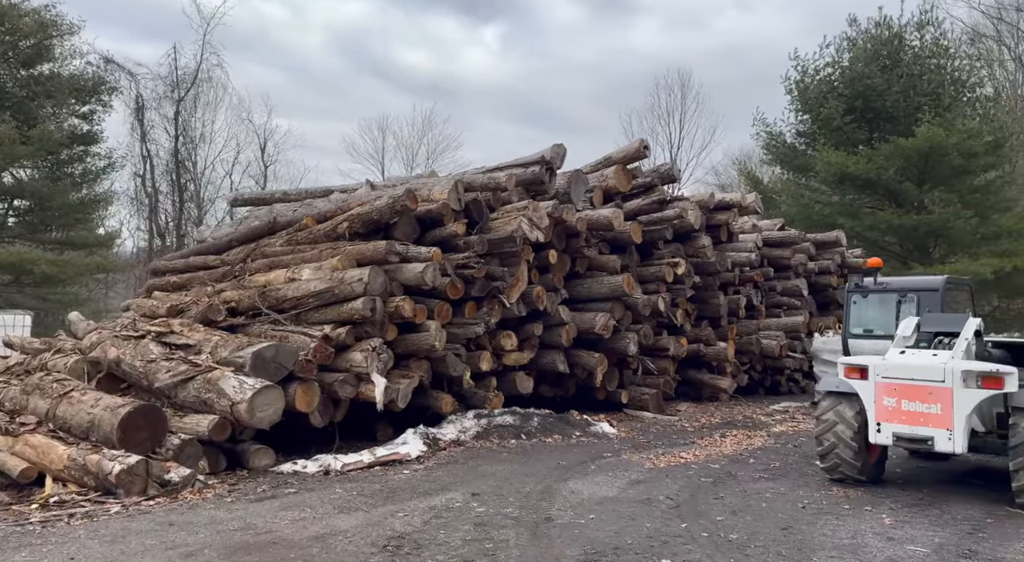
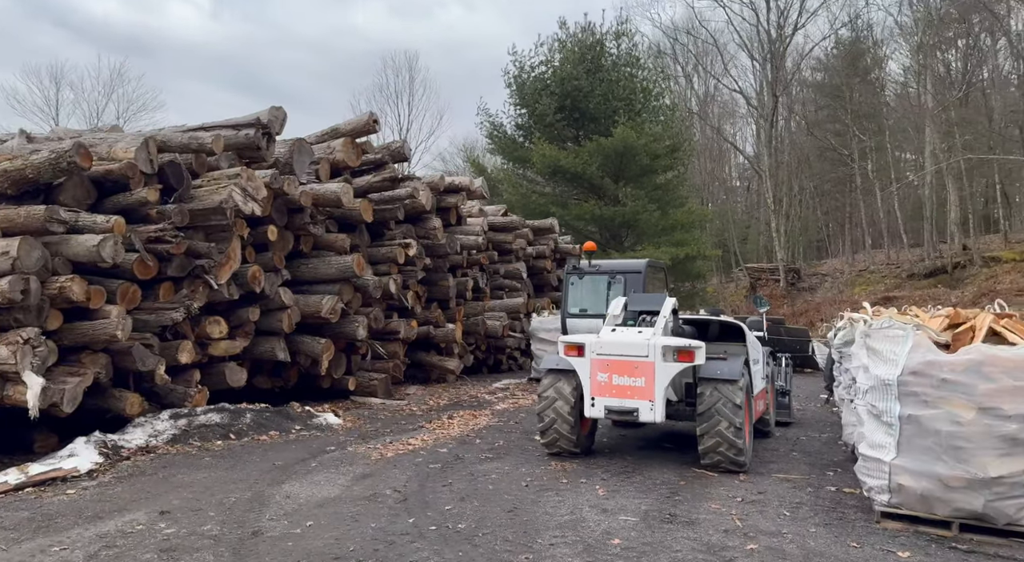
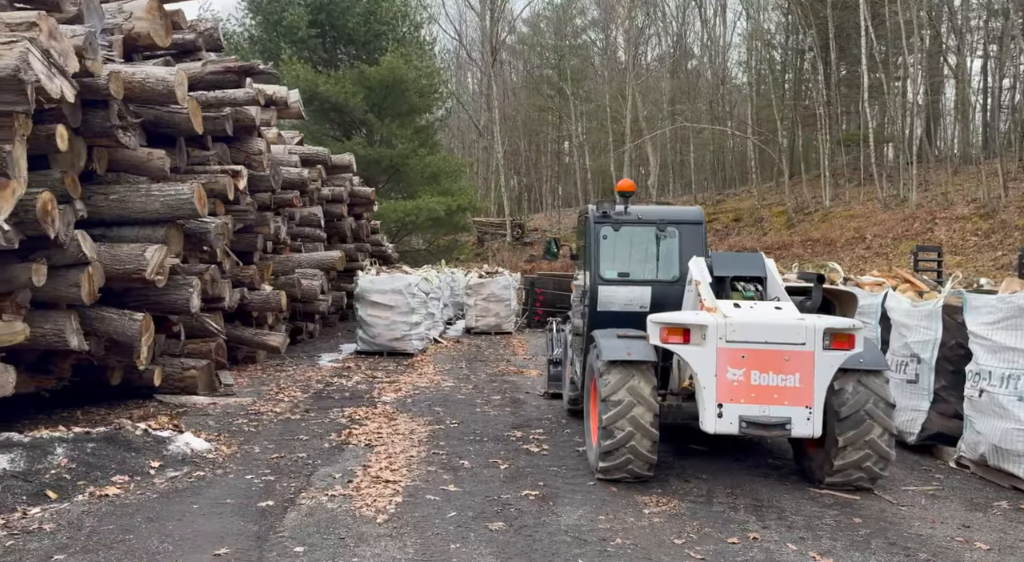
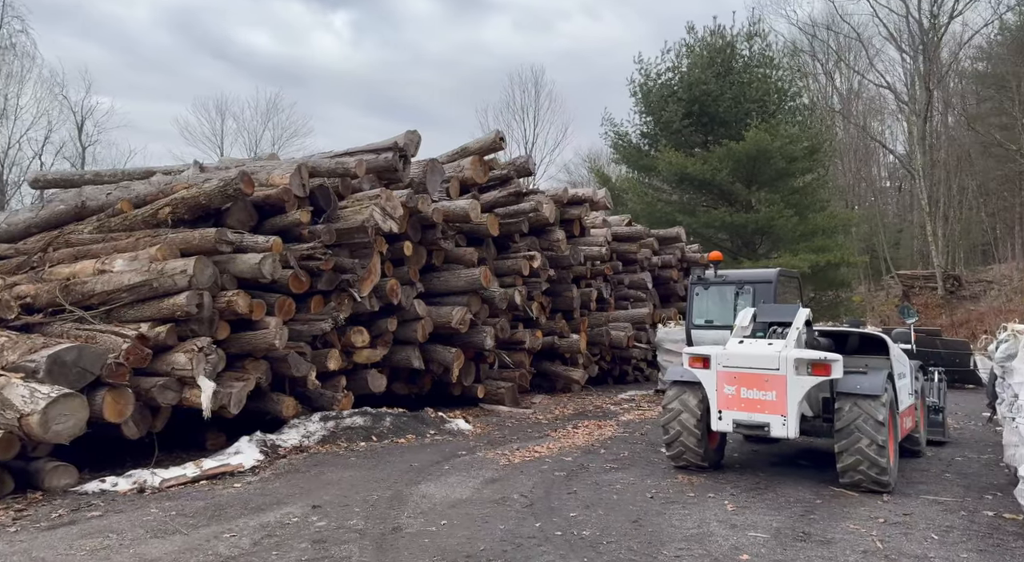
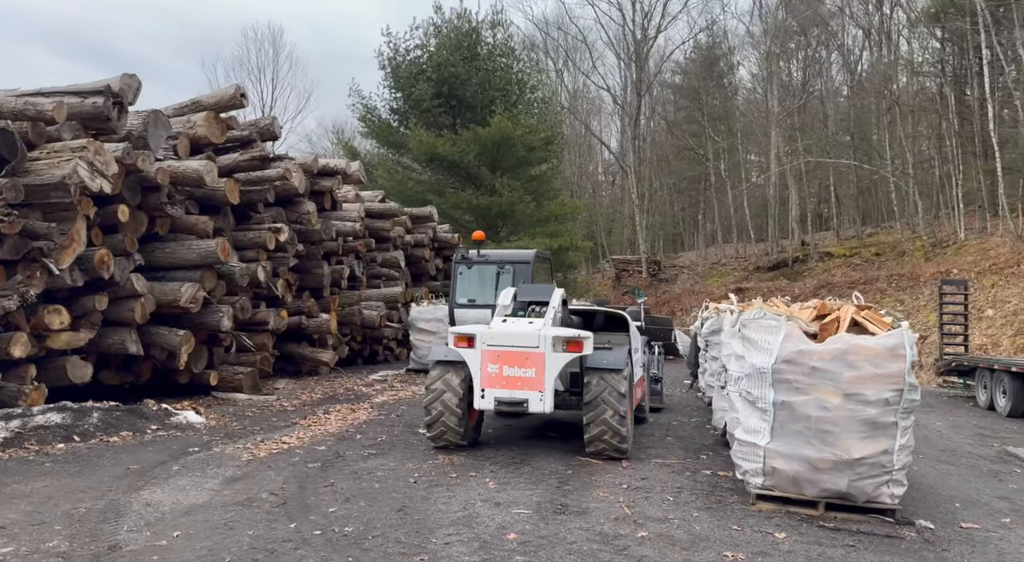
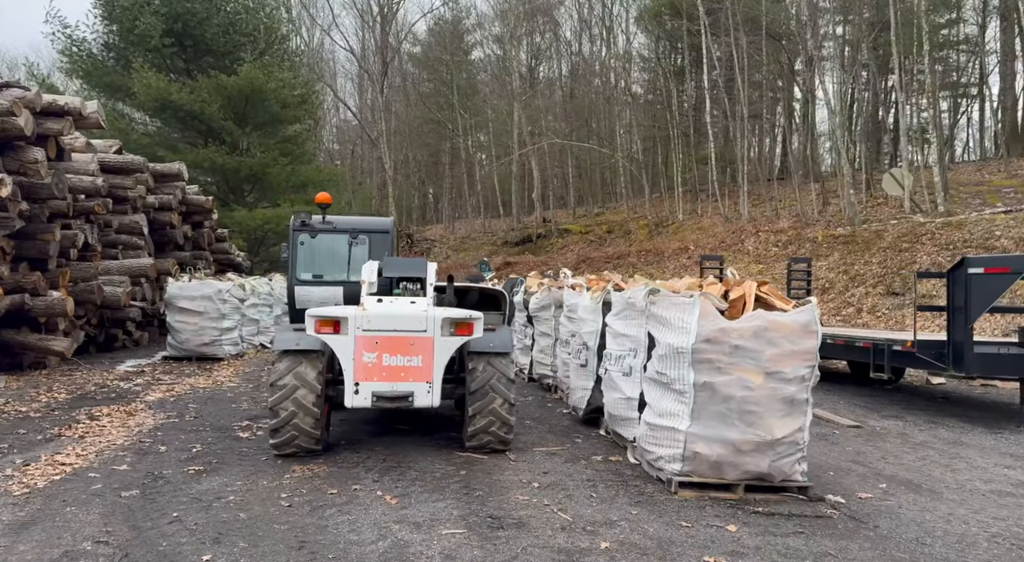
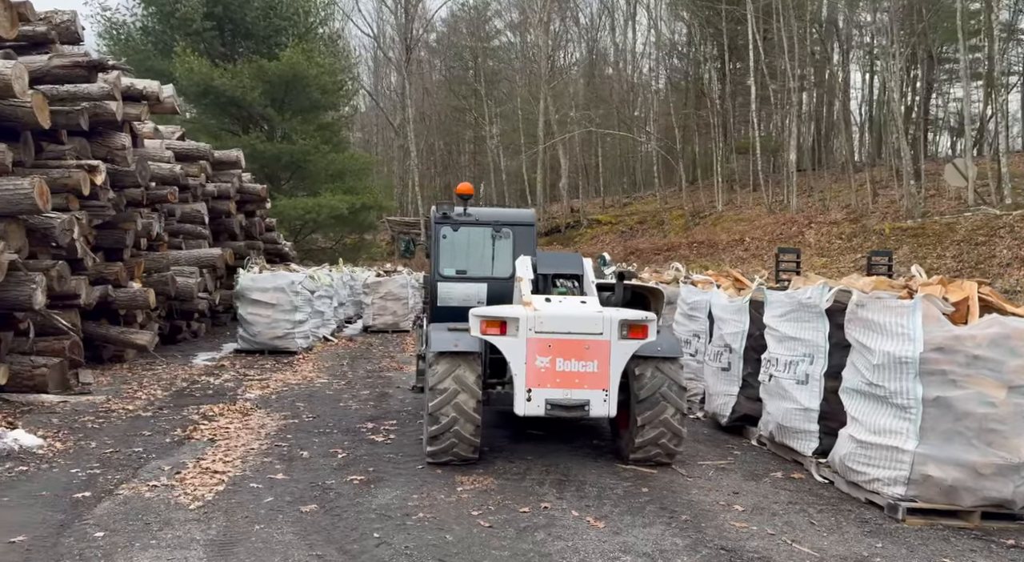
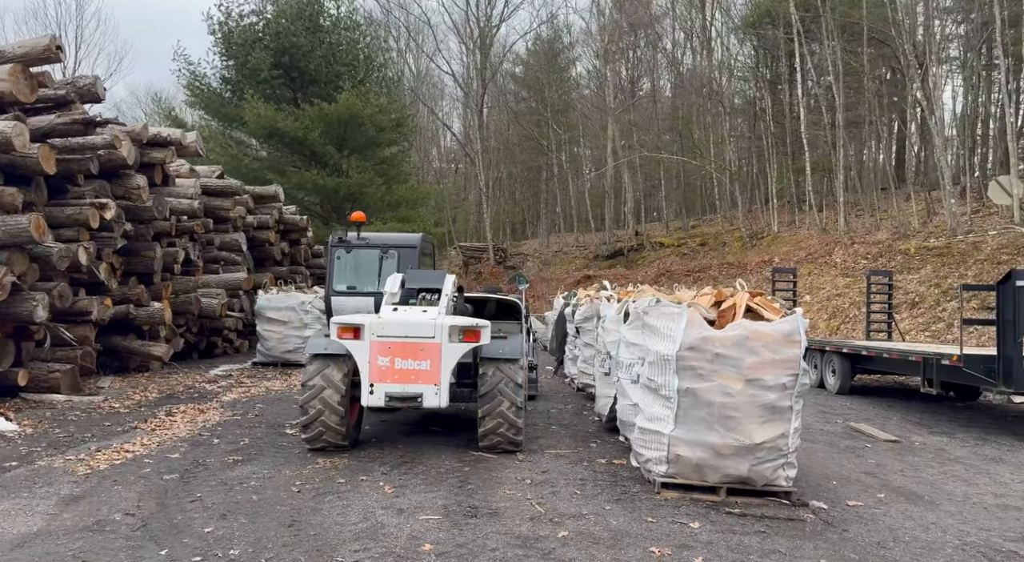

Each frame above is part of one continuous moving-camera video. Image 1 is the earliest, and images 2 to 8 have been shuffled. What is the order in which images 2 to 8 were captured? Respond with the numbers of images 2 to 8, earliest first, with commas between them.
4, 2, 5, 8, 6, 7, 3
